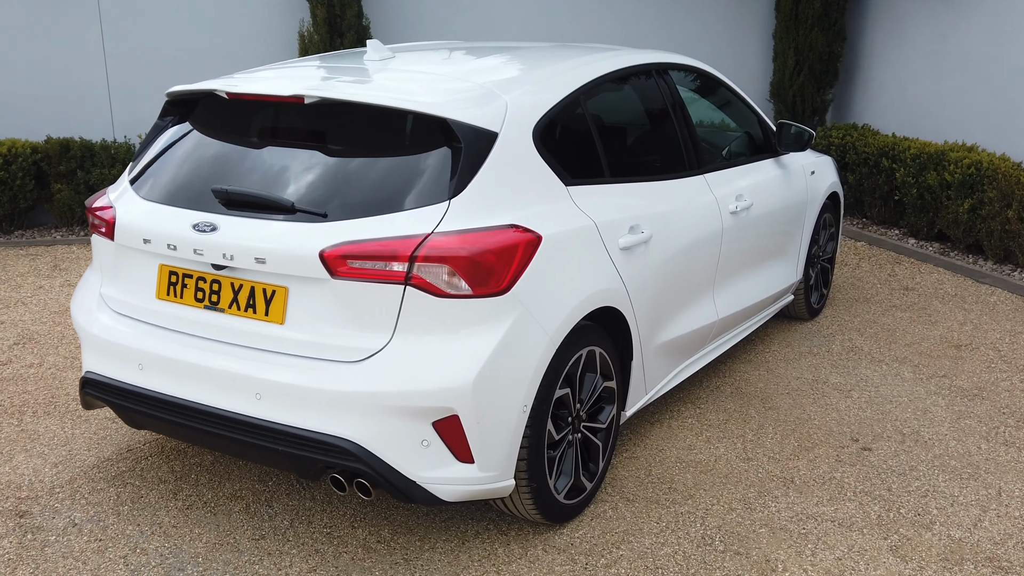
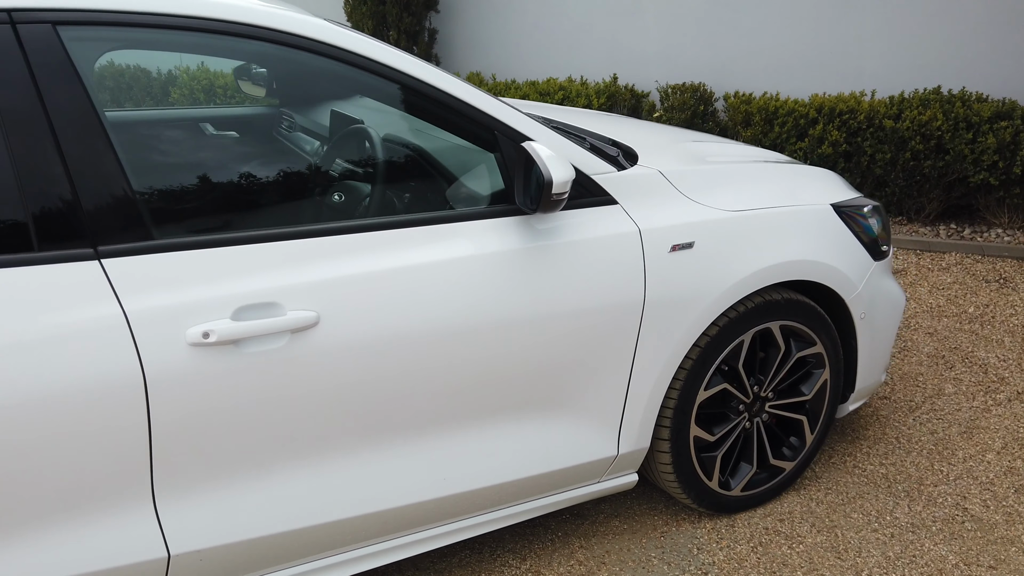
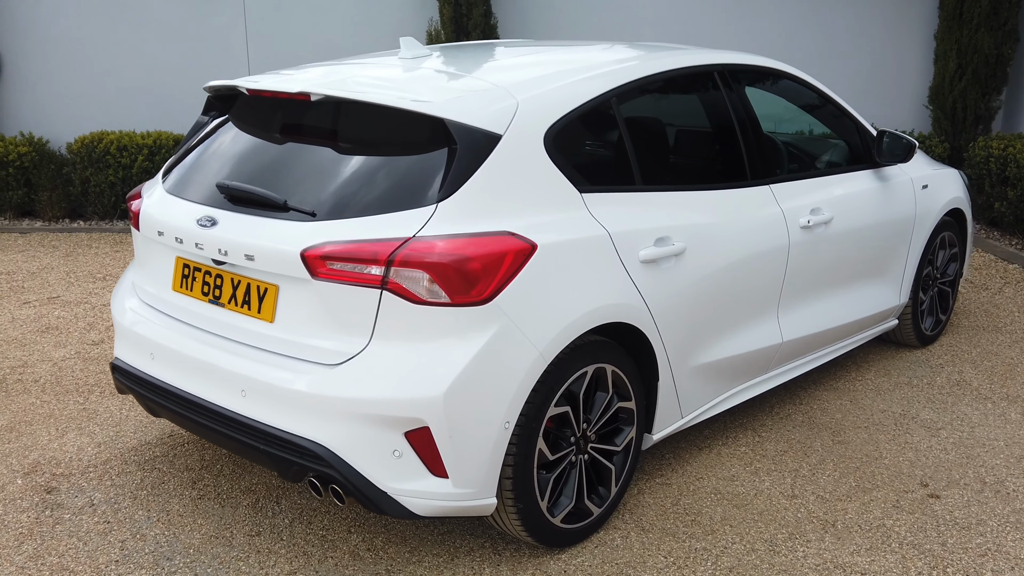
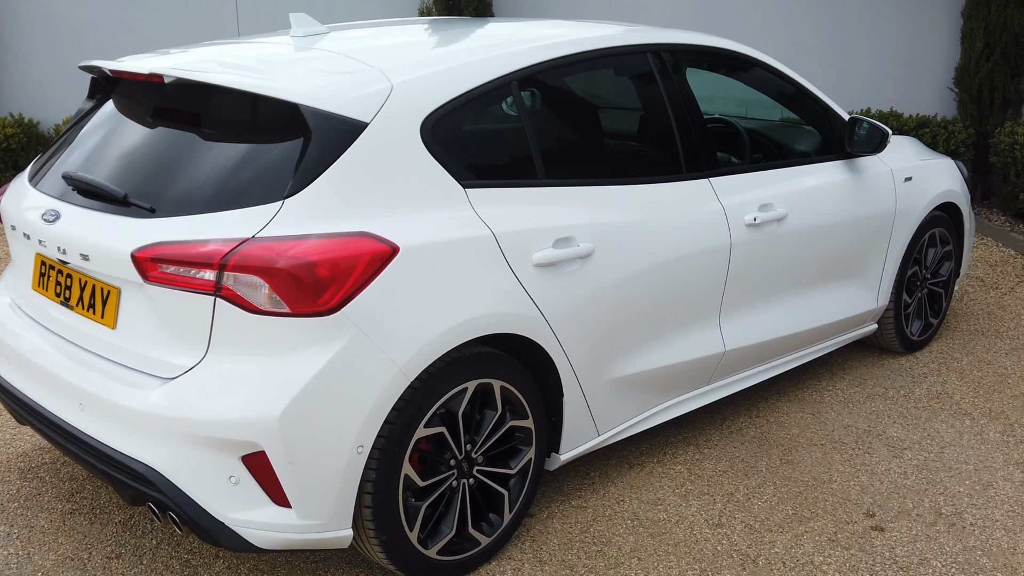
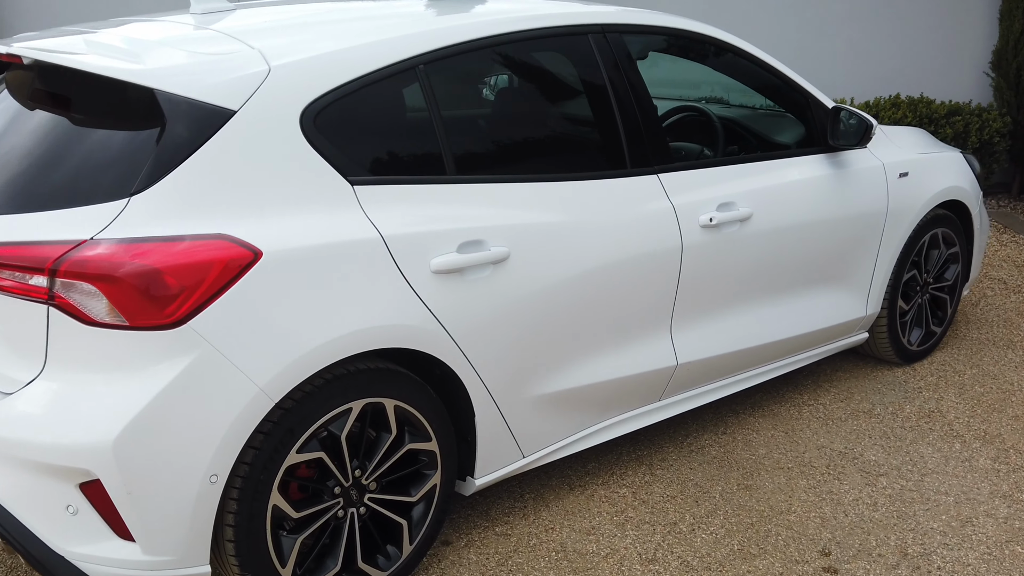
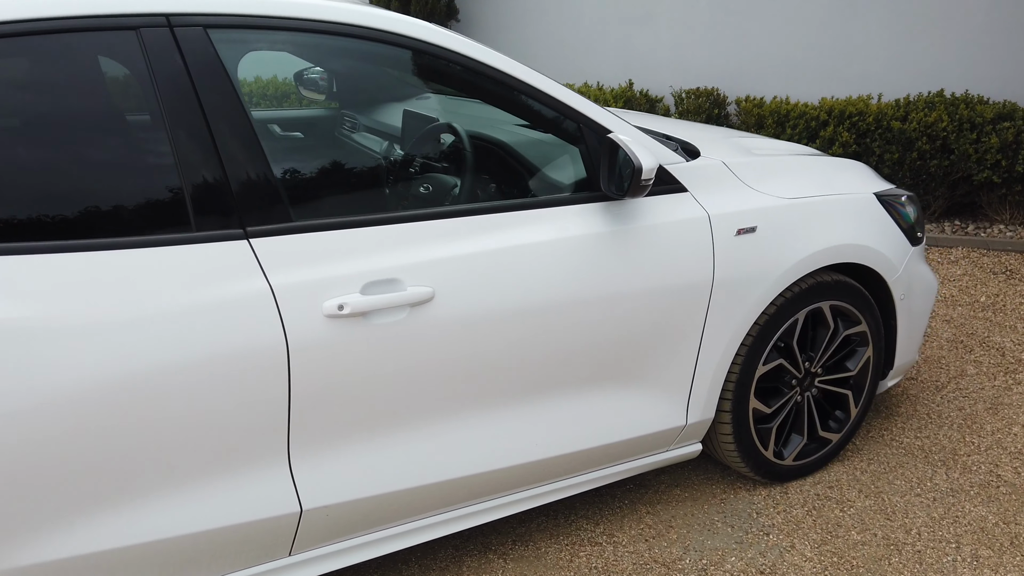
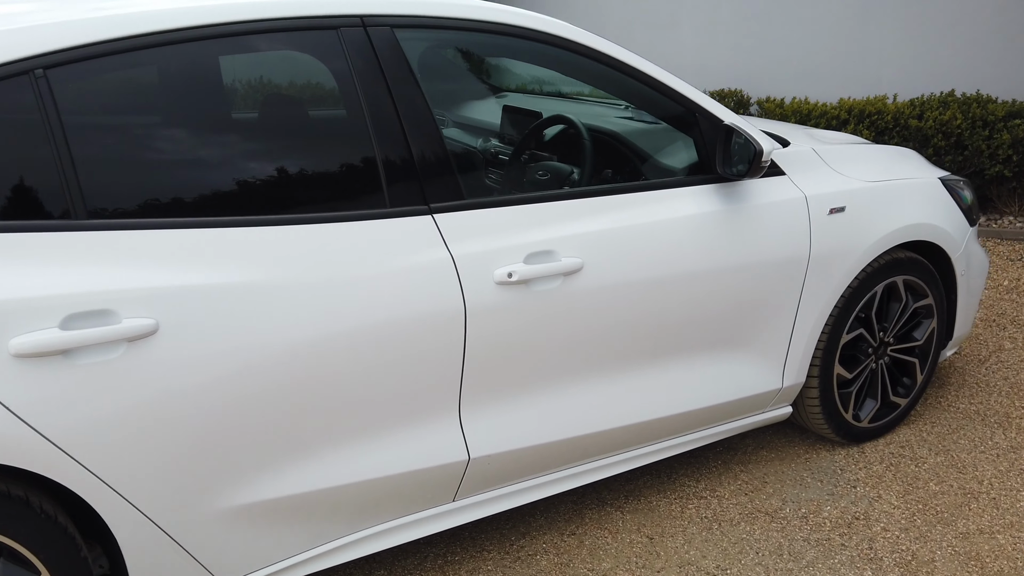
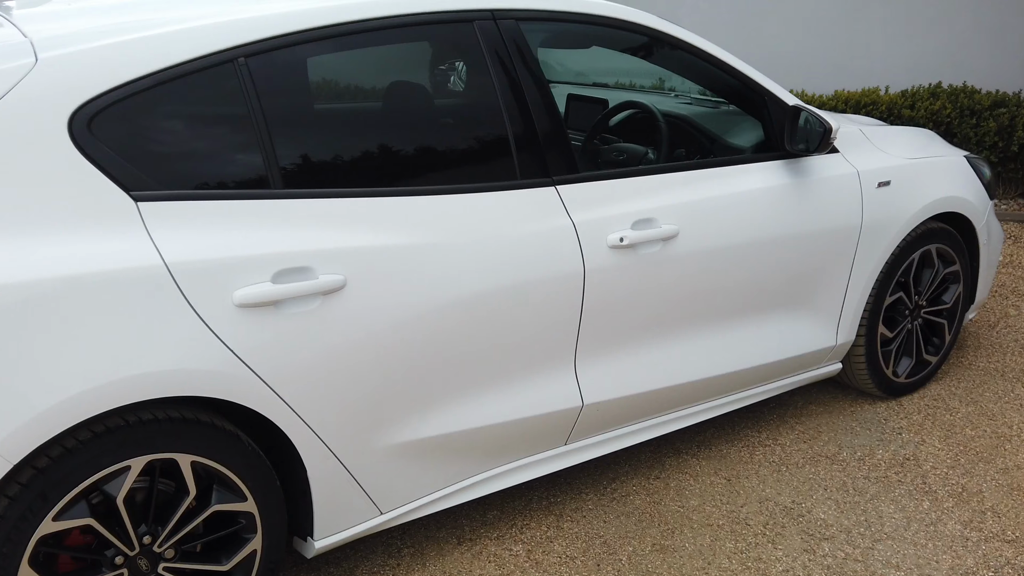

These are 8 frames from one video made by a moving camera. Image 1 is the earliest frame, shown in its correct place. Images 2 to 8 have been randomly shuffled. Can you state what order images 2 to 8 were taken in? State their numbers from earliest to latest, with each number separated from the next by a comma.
3, 4, 5, 8, 7, 6, 2
